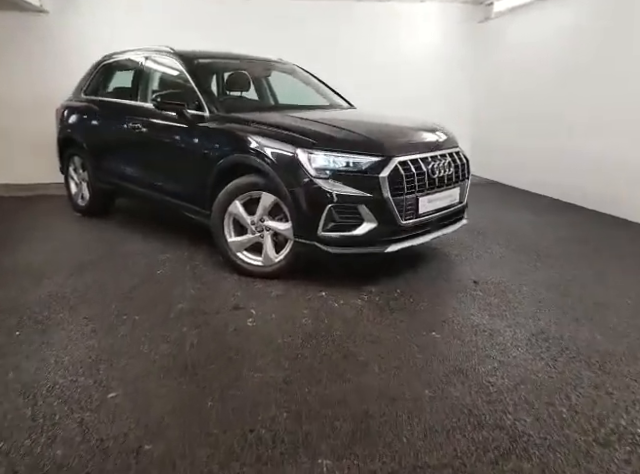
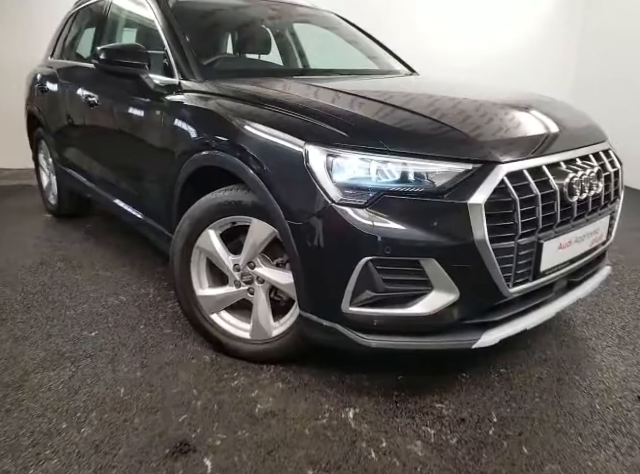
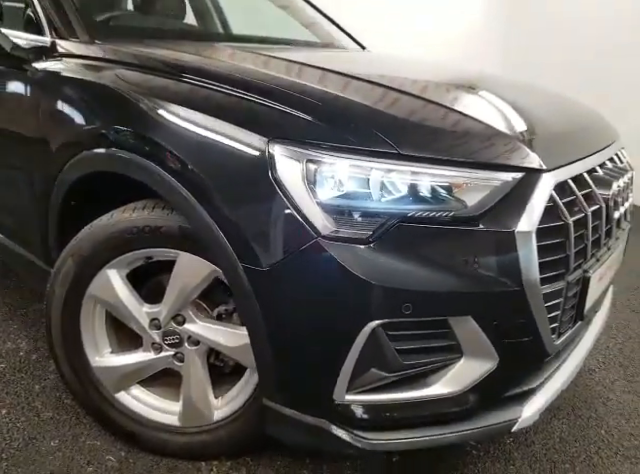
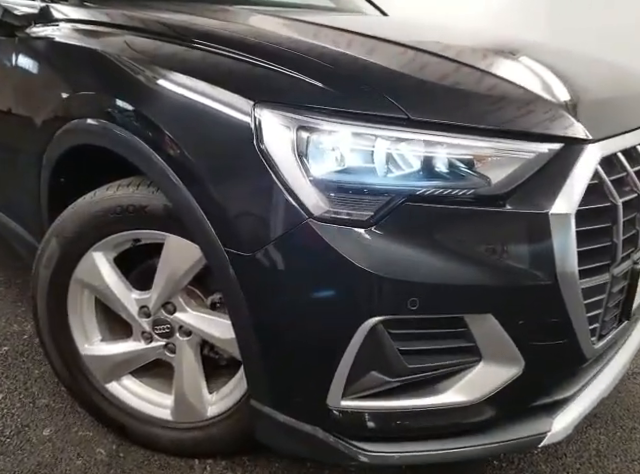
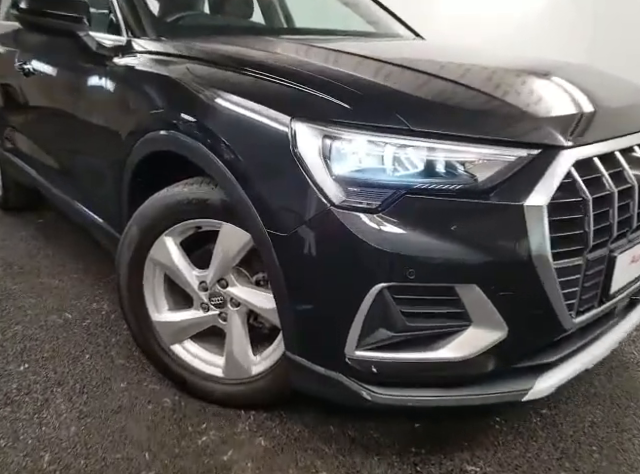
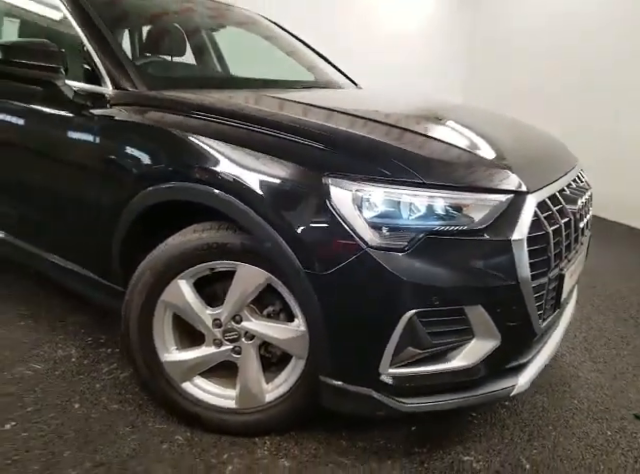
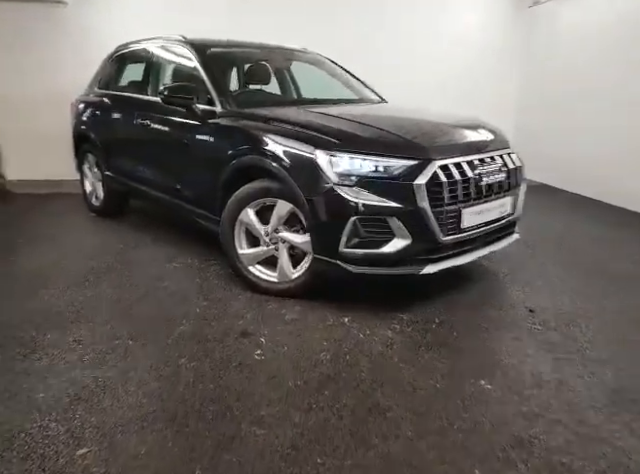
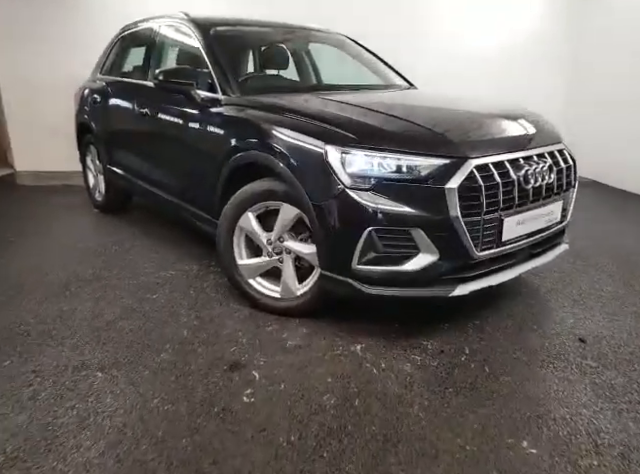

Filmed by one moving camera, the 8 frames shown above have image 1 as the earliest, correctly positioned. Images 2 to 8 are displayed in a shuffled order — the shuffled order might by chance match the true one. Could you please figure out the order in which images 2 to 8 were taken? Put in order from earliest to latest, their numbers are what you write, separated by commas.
7, 8, 2, 5, 4, 3, 6
